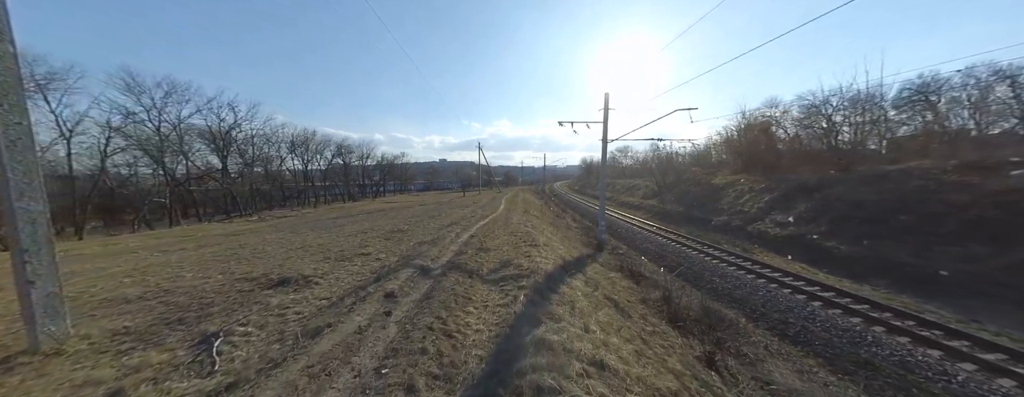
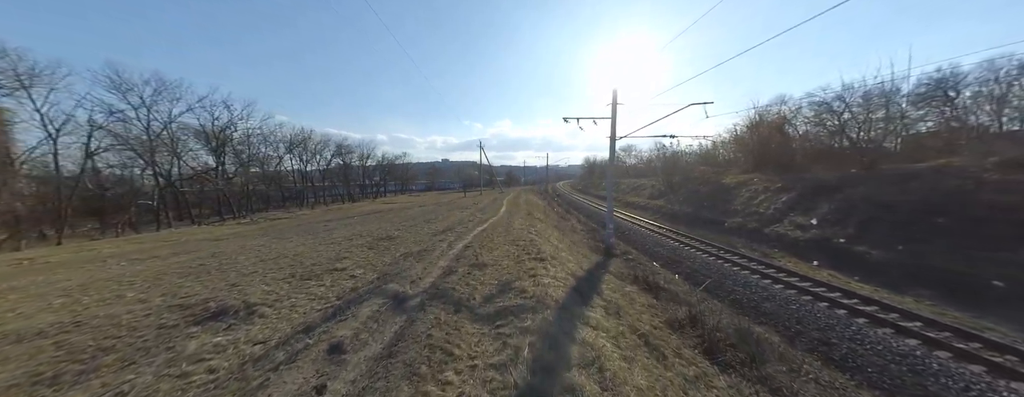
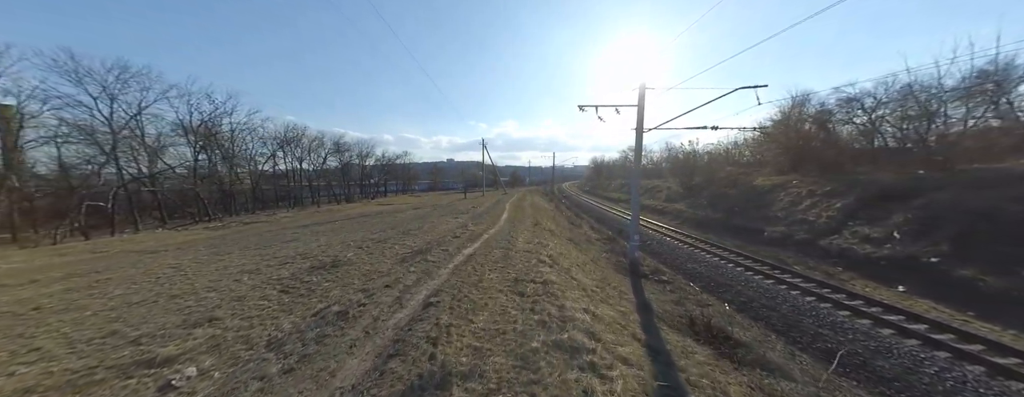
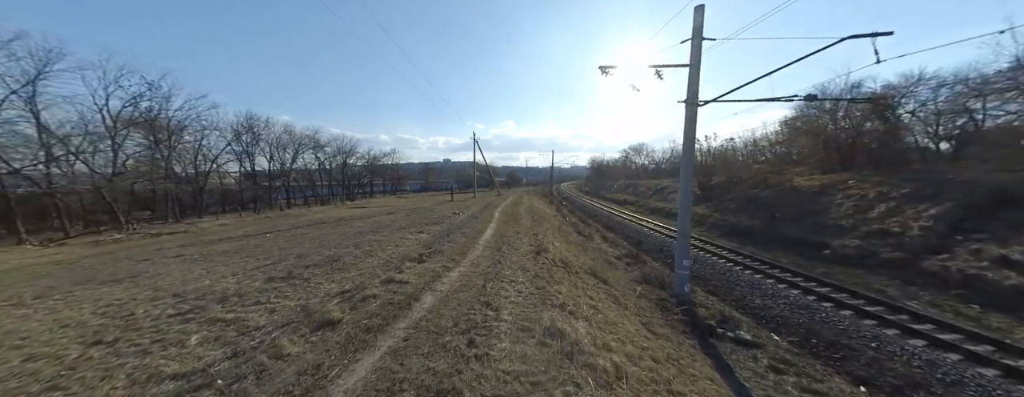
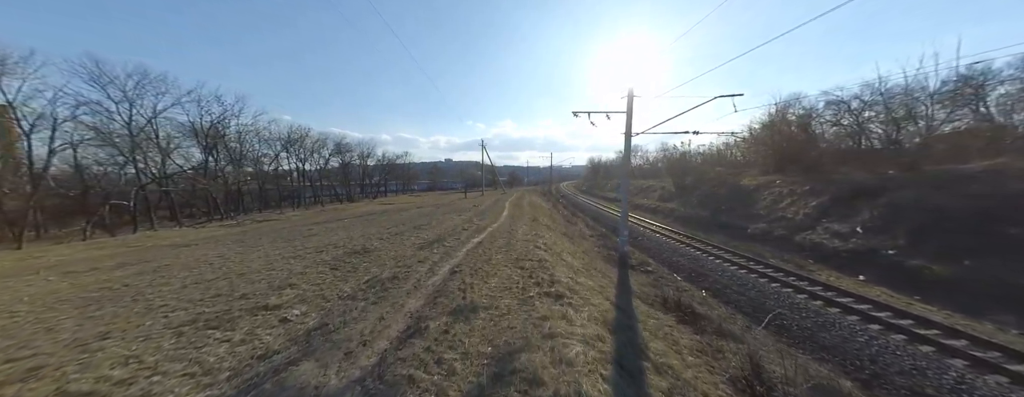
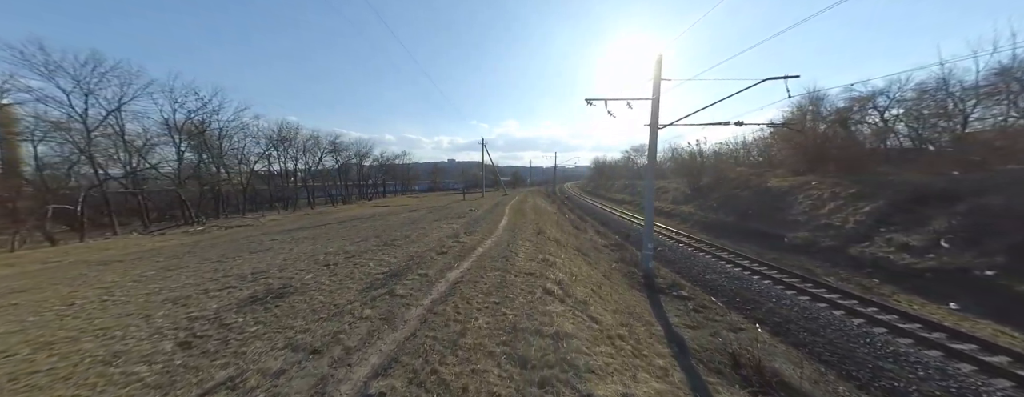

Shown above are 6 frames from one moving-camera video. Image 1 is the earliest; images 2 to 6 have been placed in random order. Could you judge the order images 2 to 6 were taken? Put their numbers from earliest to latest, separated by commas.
2, 5, 3, 6, 4
